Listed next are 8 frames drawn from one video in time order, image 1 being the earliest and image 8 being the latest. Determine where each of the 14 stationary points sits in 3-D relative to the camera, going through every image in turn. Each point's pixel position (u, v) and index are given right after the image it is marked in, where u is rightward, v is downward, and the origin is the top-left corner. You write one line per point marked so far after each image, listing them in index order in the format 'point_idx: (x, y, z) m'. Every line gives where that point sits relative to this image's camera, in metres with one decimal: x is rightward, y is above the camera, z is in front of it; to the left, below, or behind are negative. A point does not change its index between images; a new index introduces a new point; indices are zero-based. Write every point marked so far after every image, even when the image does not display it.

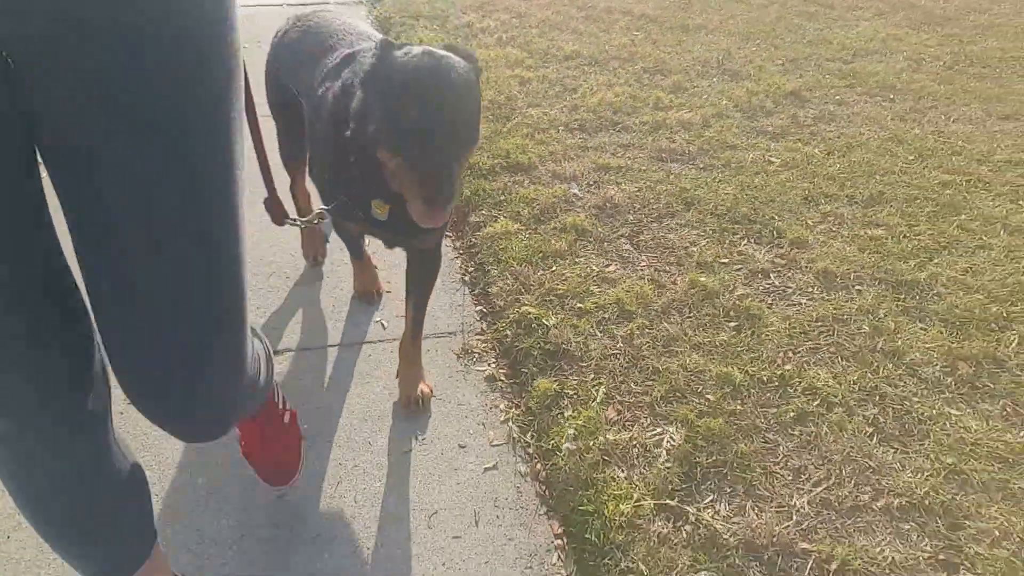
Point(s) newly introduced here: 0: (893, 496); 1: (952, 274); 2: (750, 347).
0: (+1.4, -0.7, +2.2) m
1: (+2.2, +0.1, +3.2) m
2: (+1.1, -0.3, +2.8) m
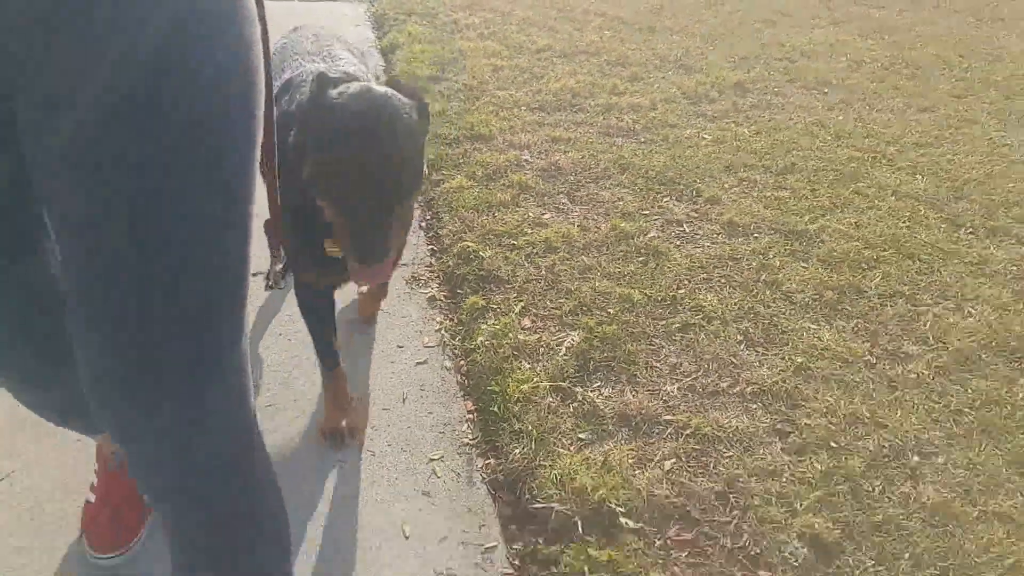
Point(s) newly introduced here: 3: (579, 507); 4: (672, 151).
0: (+1.0, -0.4, +2.7) m
1: (+1.9, +0.4, +3.6) m
2: (+0.7, +0.1, +3.2) m
3: (+0.2, -0.8, +2.2) m
4: (+1.0, +1.1, +4.4) m
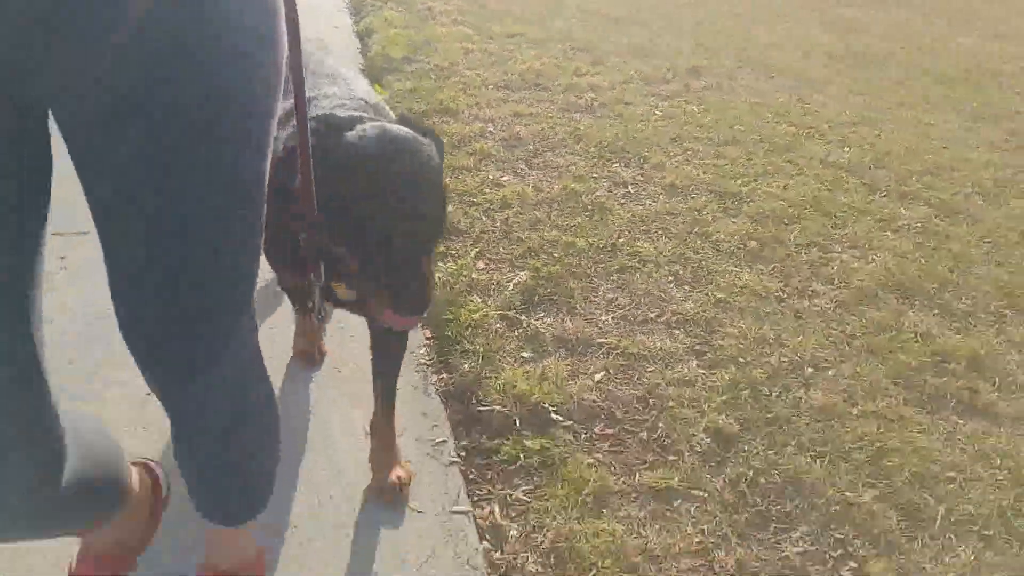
0: (+0.8, -0.1, +3.0) m
1: (+1.6, +0.6, +4.0) m
2: (+0.5, +0.3, +3.6) m
3: (0.0, -0.5, +2.6) m
4: (+0.8, +1.4, +4.8) m
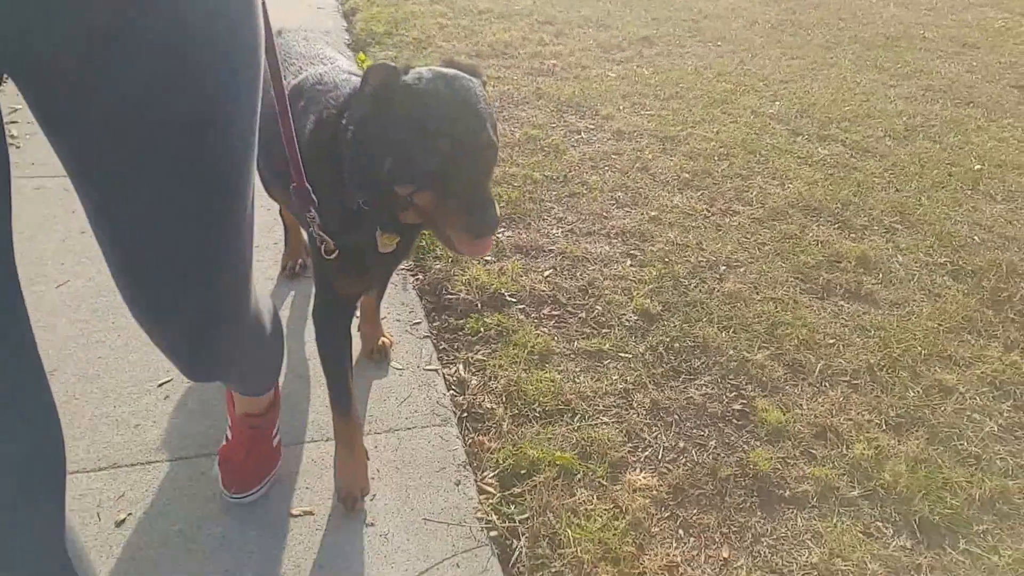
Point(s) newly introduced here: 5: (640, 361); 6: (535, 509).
0: (+0.6, +0.3, +3.6) m
1: (+1.4, +1.1, +4.6) m
2: (+0.3, +0.8, +4.1) m
3: (-0.2, 0.0, +3.1) m
4: (+0.5, +1.9, +5.3) m
5: (+0.6, -0.3, +2.8) m
6: (+0.1, -0.8, +2.2) m
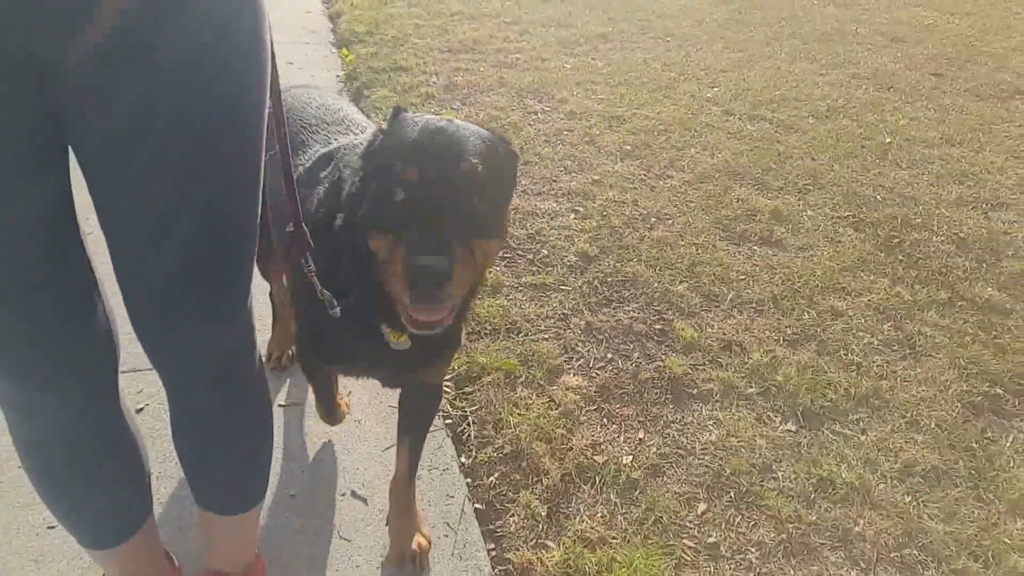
0: (+0.3, +0.6, +4.1) m
1: (+1.1, +1.4, +5.1) m
2: (0.0, +1.1, +4.6) m
3: (-0.4, +0.2, +3.5) m
4: (+0.1, +2.2, +5.8) m
5: (+0.3, 0.0, +3.3) m
6: (-0.1, -0.5, +2.7) m
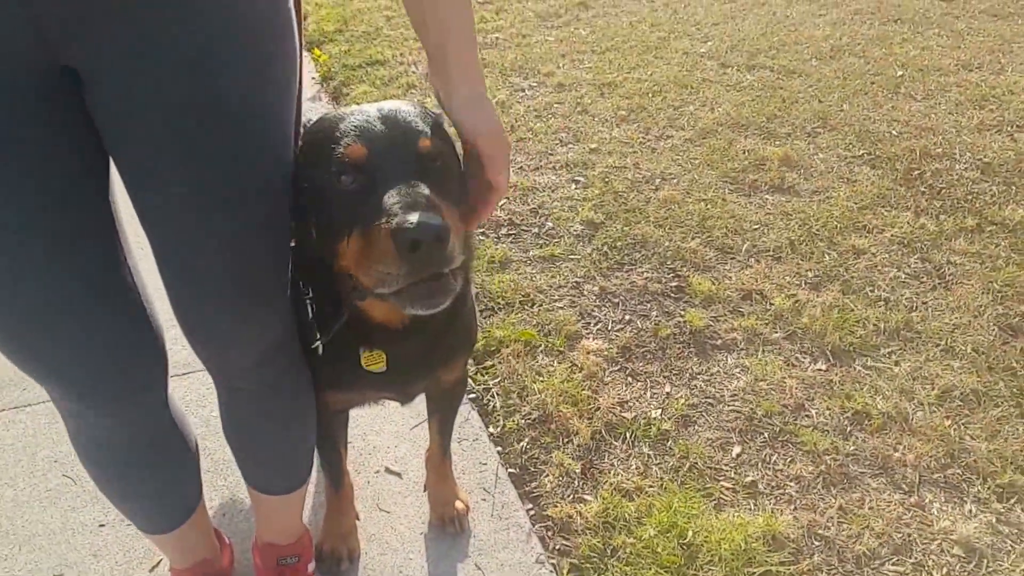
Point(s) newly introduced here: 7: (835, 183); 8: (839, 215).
0: (+0.4, +0.8, +4.1) m
1: (+1.1, +1.7, +5.1) m
2: (0.0, +1.2, +4.6) m
3: (-0.3, +0.3, +3.6) m
4: (+0.1, +2.3, +5.8) m
5: (+0.4, +0.2, +3.3) m
6: (0.0, -0.4, +2.7) m
7: (+2.0, +0.6, +3.9) m
8: (+1.9, +0.4, +3.6) m
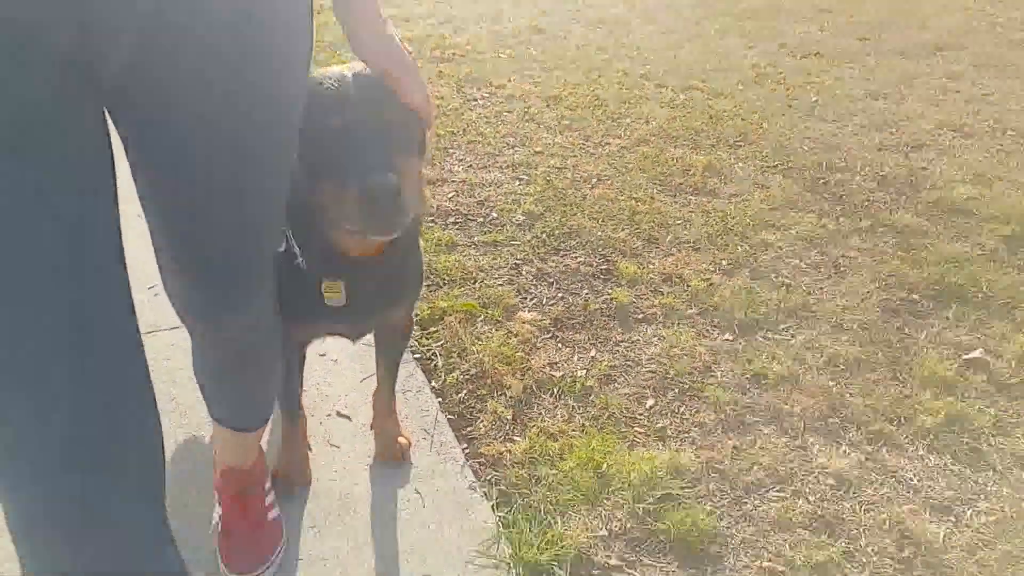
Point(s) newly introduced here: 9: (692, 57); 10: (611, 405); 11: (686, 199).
0: (0.0, +0.9, +4.4) m
1: (+0.7, +1.7, +5.5) m
2: (-0.4, +1.3, +5.0) m
3: (-0.7, +0.4, +3.9) m
4: (-0.3, +2.3, +6.2) m
5: (+0.1, +0.2, +3.7) m
6: (-0.3, -0.2, +3.0) m
7: (+1.6, +0.7, +4.3) m
8: (+1.6, +0.5, +4.1) m
9: (+1.8, +2.3, +6.4) m
10: (+0.4, -0.5, +2.7) m
11: (+1.1, +0.6, +4.2) m
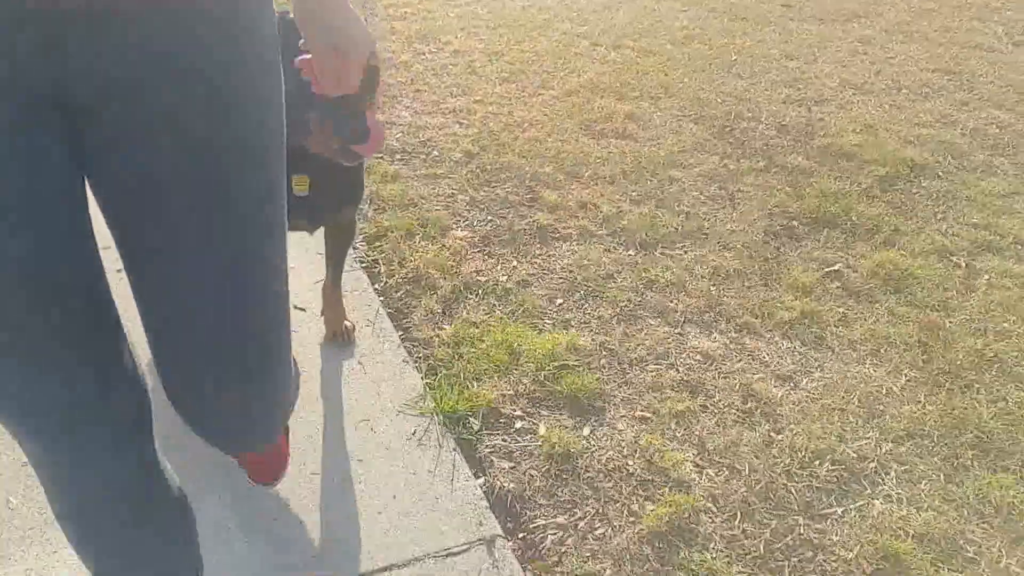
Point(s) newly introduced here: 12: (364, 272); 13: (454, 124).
0: (-0.5, +1.4, +4.9) m
1: (+0.1, +2.2, +5.9) m
2: (-0.9, +1.8, +5.4) m
3: (-1.1, +0.9, +4.3) m
4: (-0.9, +2.9, +6.6) m
5: (-0.3, +0.7, +4.2) m
6: (-0.7, +0.2, +3.5) m
7: (+1.2, +1.2, +4.9) m
8: (+1.1, +1.0, +4.6) m
9: (+1.3, +2.9, +6.8) m
10: (+0.1, -0.1, +3.3) m
11: (+0.7, +1.1, +4.7) m
12: (-0.8, +0.1, +3.4) m
13: (-0.4, +1.2, +4.7) m
